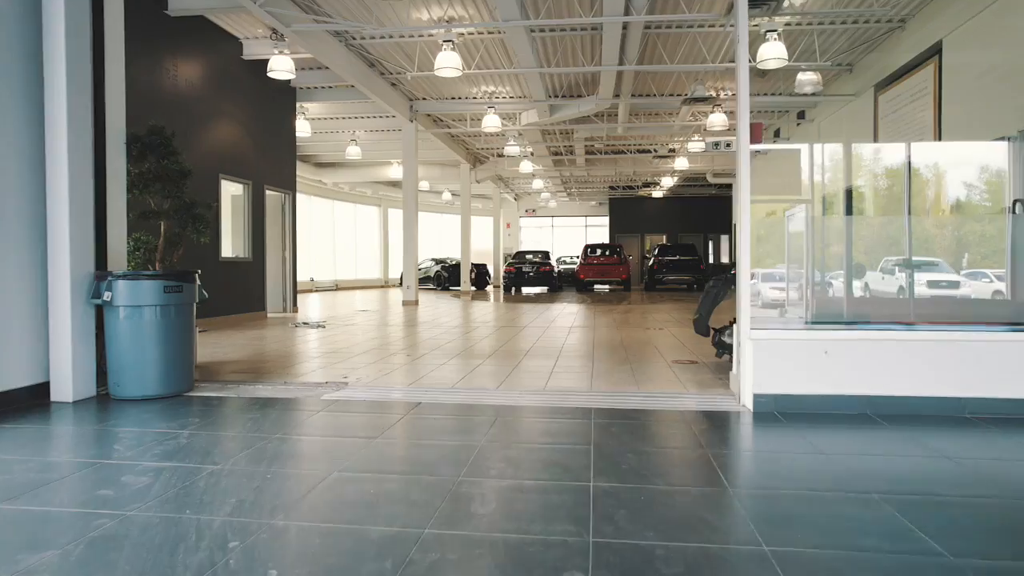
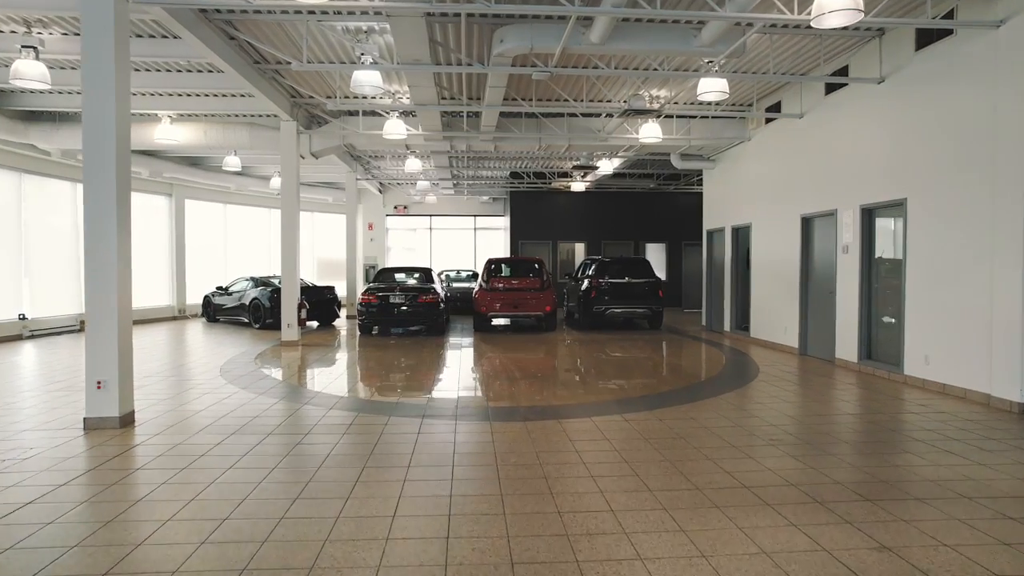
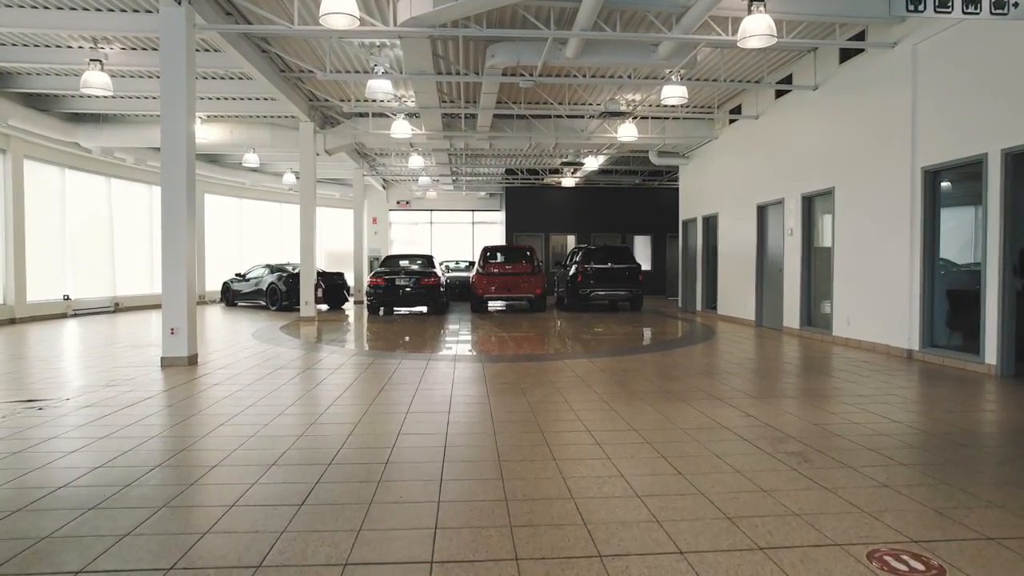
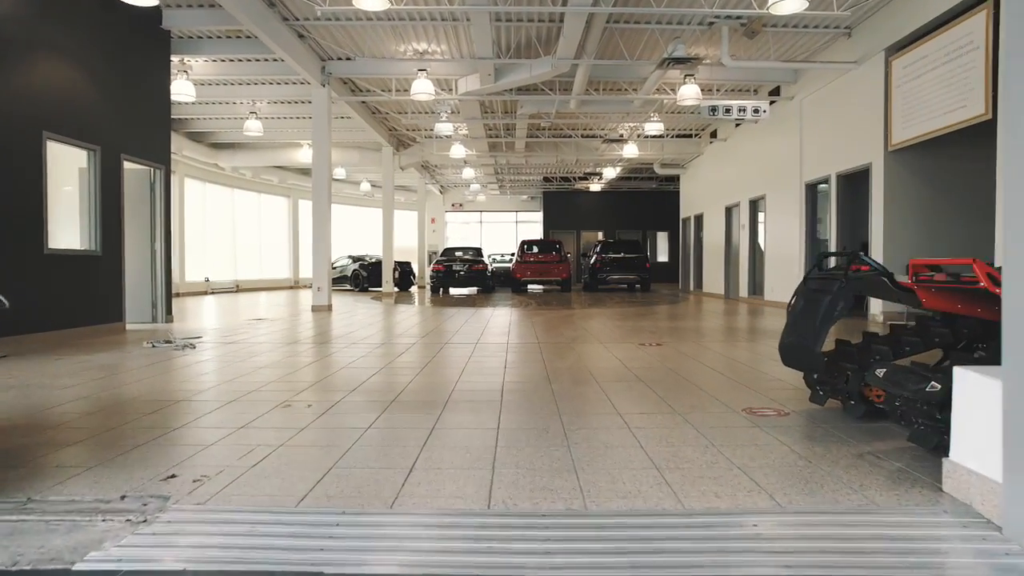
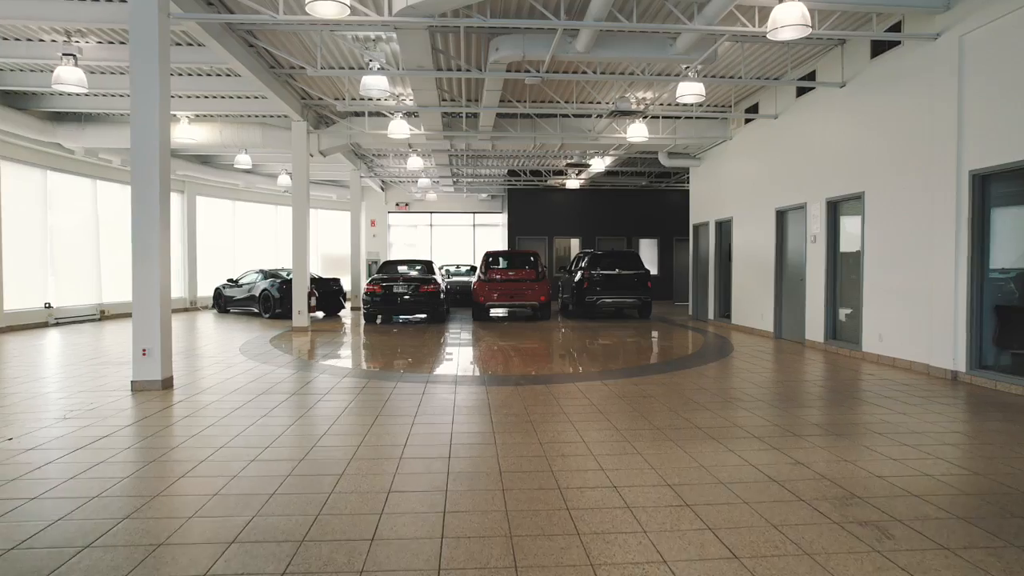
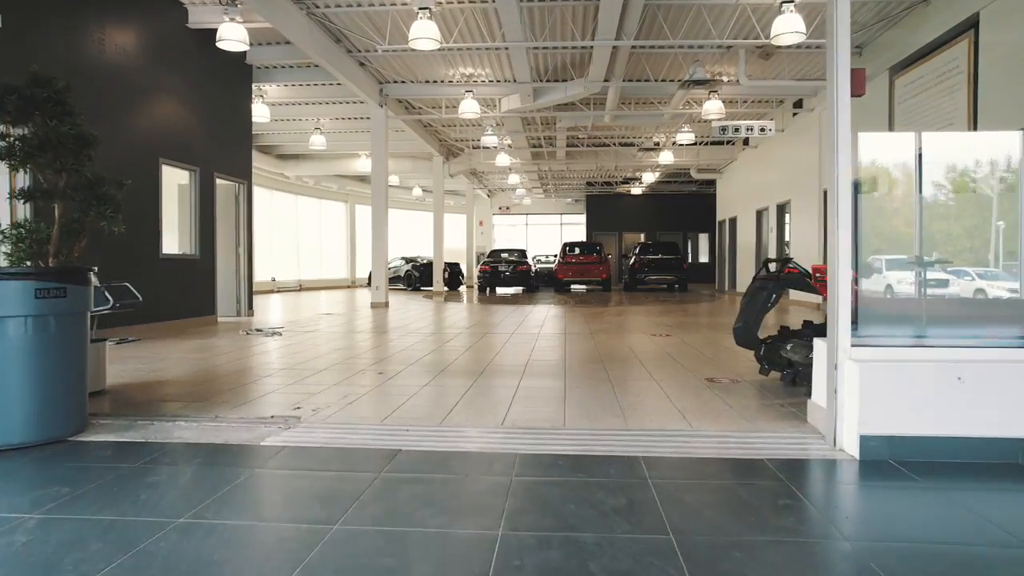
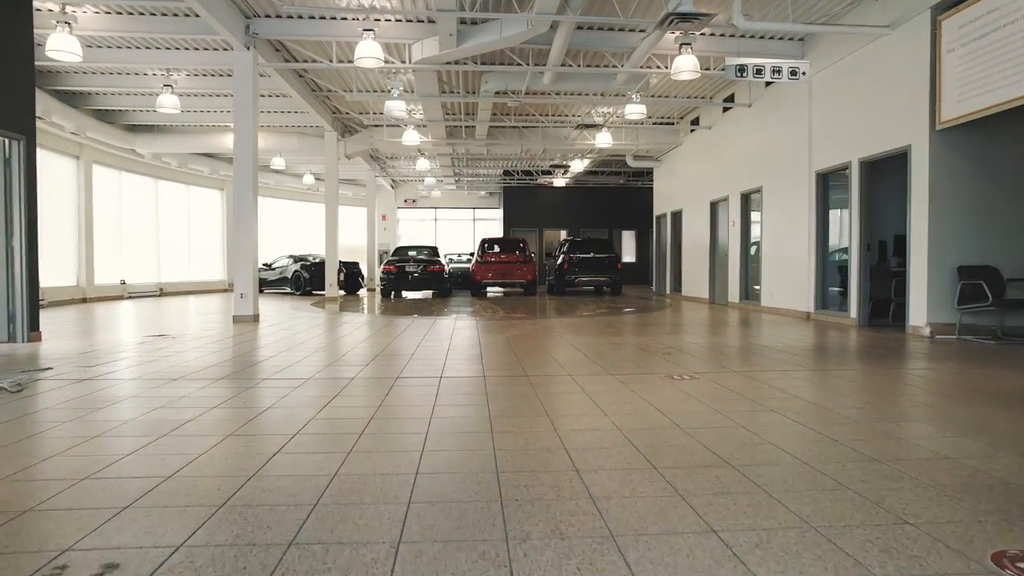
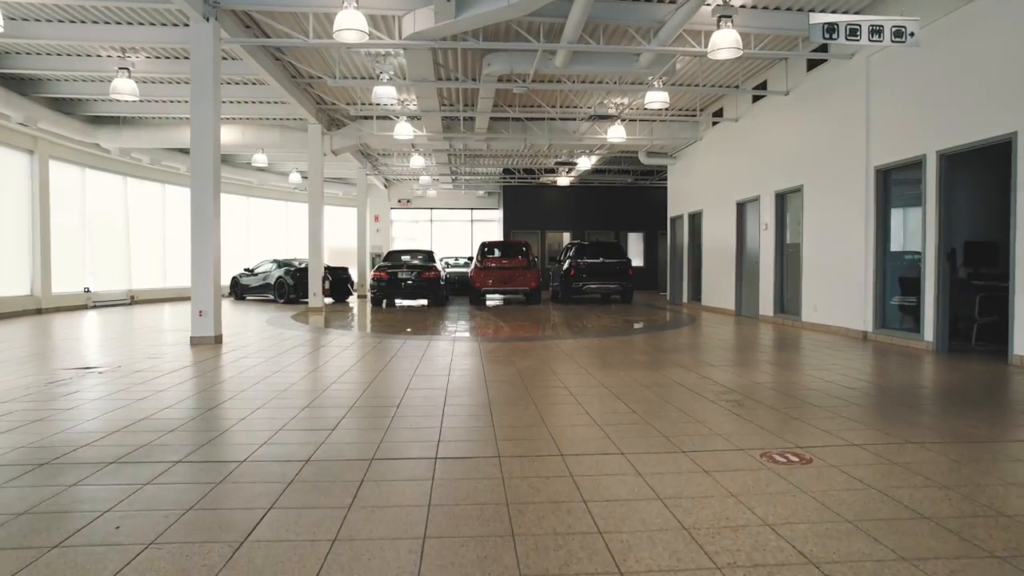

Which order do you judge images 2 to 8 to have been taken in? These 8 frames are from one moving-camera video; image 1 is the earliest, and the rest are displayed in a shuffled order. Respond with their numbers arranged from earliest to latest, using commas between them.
6, 4, 7, 8, 3, 5, 2
